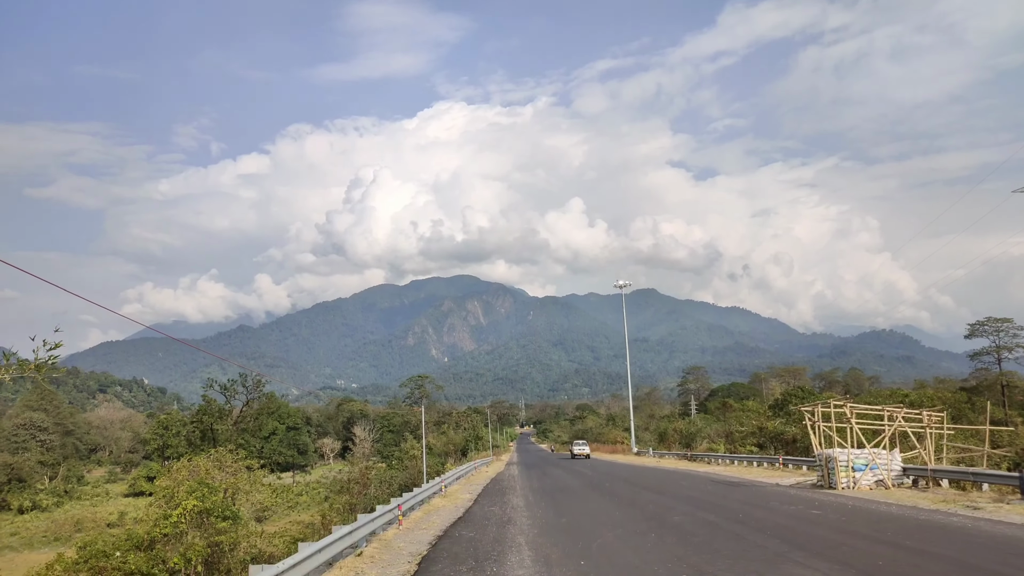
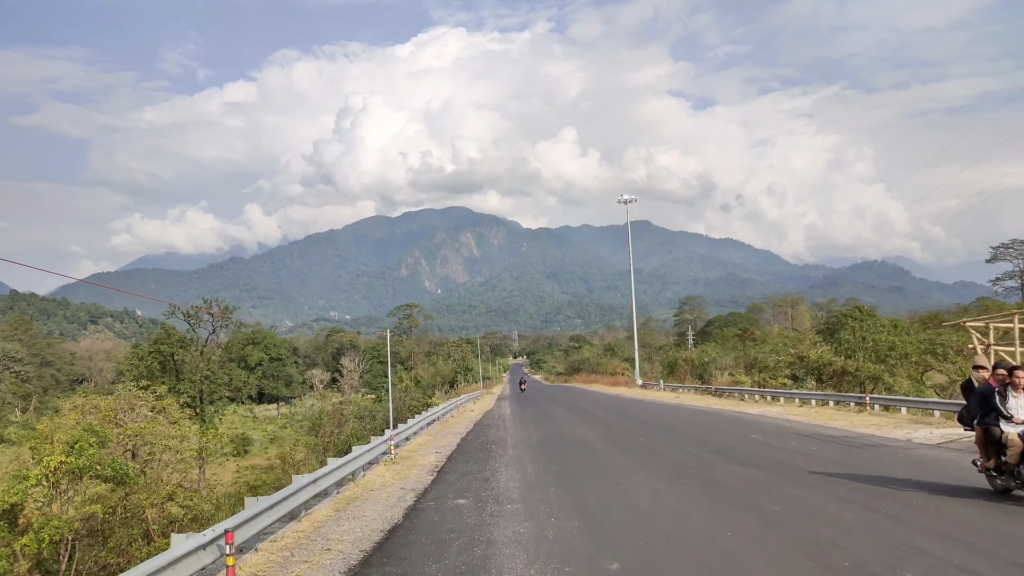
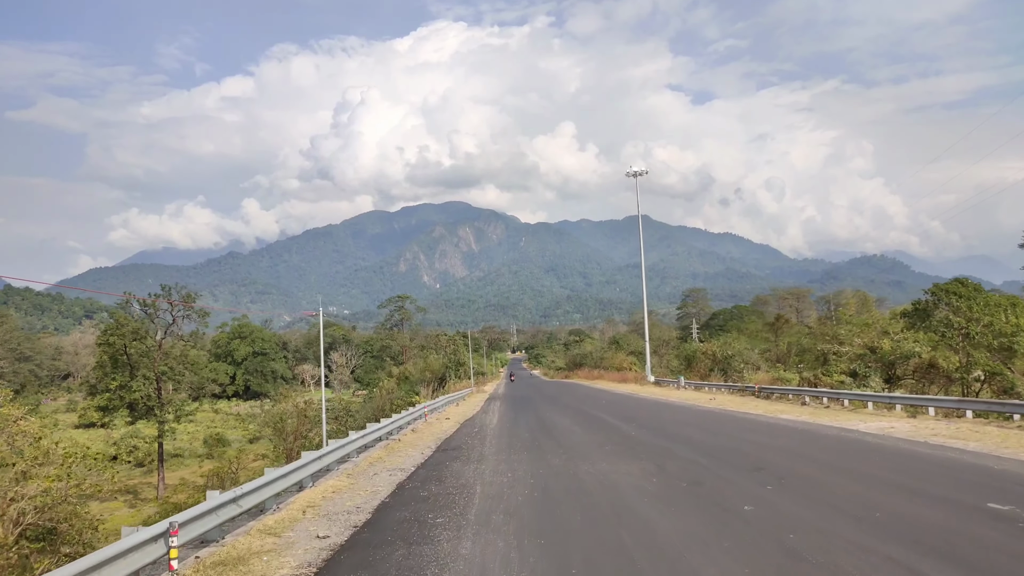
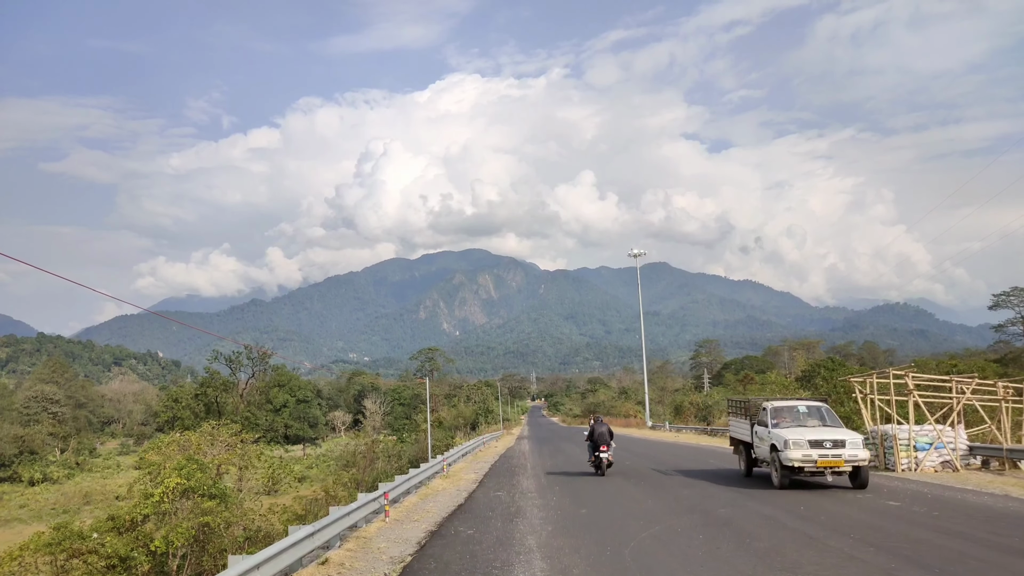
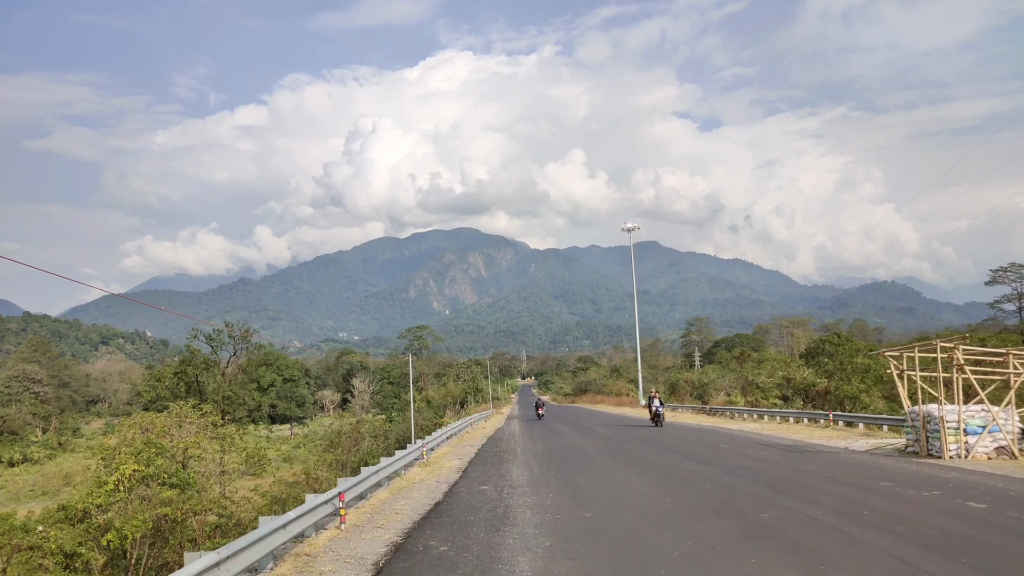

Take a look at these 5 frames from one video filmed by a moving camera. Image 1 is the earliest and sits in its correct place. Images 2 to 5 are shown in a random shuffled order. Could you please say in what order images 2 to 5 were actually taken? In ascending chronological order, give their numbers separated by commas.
4, 5, 2, 3
